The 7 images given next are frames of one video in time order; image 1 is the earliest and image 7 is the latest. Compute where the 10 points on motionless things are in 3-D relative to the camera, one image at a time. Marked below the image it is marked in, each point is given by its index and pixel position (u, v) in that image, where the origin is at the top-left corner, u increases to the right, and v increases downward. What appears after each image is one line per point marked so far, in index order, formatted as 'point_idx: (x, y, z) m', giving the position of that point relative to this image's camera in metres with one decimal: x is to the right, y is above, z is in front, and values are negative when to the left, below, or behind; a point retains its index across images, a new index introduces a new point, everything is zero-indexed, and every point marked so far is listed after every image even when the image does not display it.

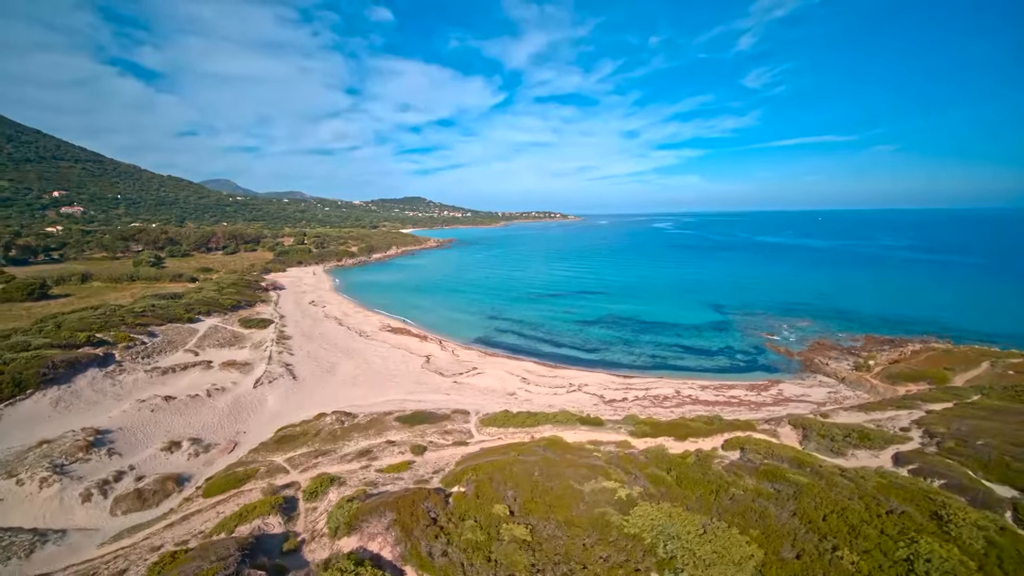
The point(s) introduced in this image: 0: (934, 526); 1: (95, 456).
0: (+9.8, -5.5, +10.7) m
1: (-15.9, -6.4, +17.6) m
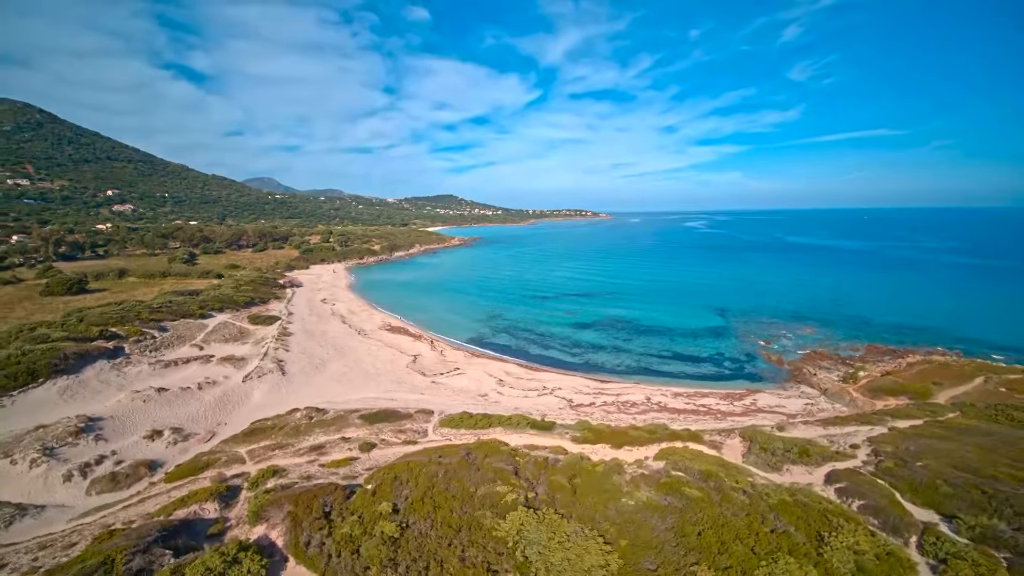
0: (+6.9, -6.1, +10.8) m
1: (-18.3, -6.5, +19.5) m
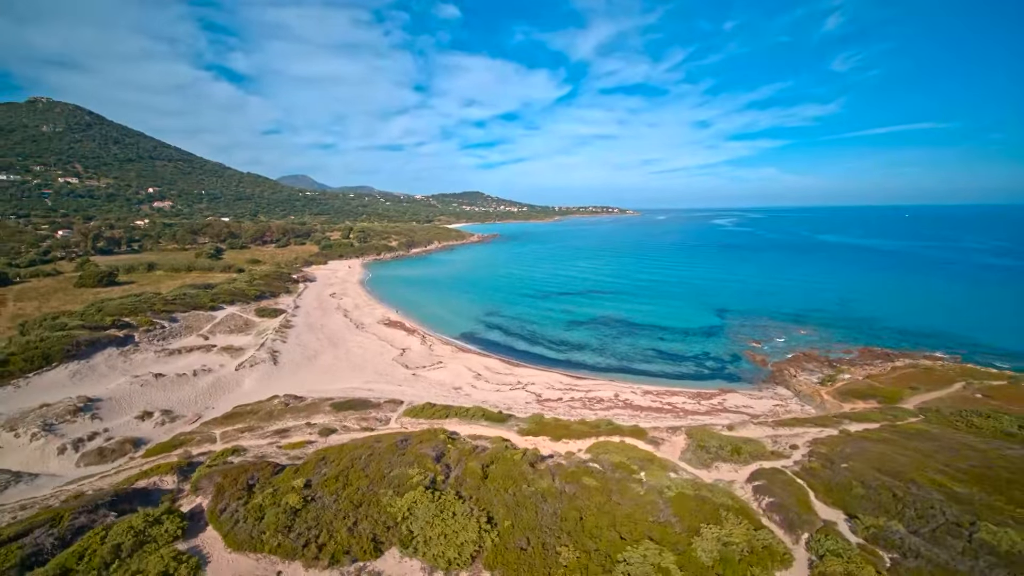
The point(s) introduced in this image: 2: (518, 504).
0: (+4.2, -6.1, +11.5) m
1: (-20.4, -6.2, +21.7) m
2: (+0.1, -5.8, +12.4) m
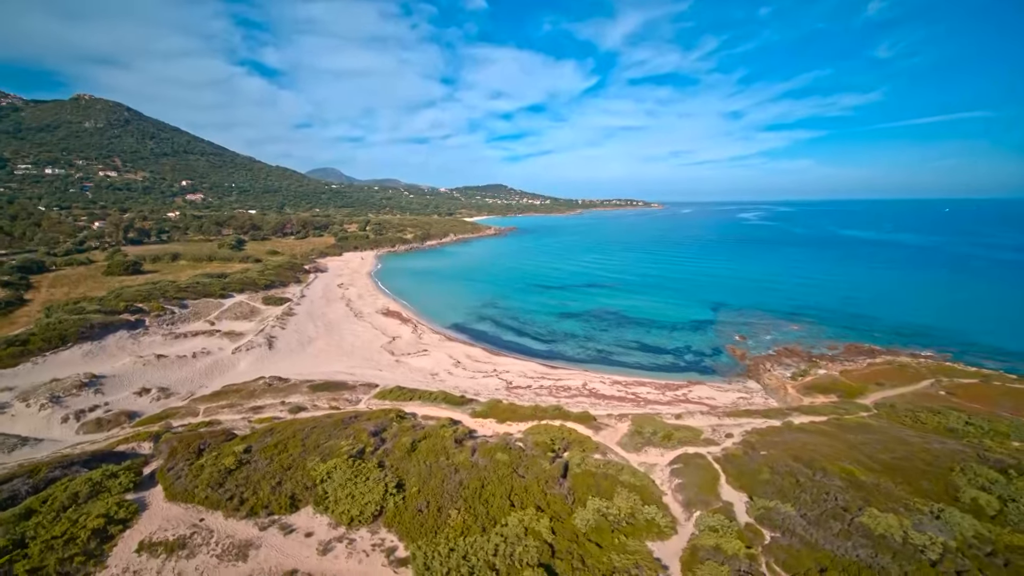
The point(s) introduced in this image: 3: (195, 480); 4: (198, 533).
0: (+1.5, -5.9, +12.6) m
1: (-22.5, -5.5, +24.1) m
2: (-2.5, -5.5, +13.7) m
3: (-8.9, -5.4, +12.9) m
4: (-7.7, -5.9, +11.1) m
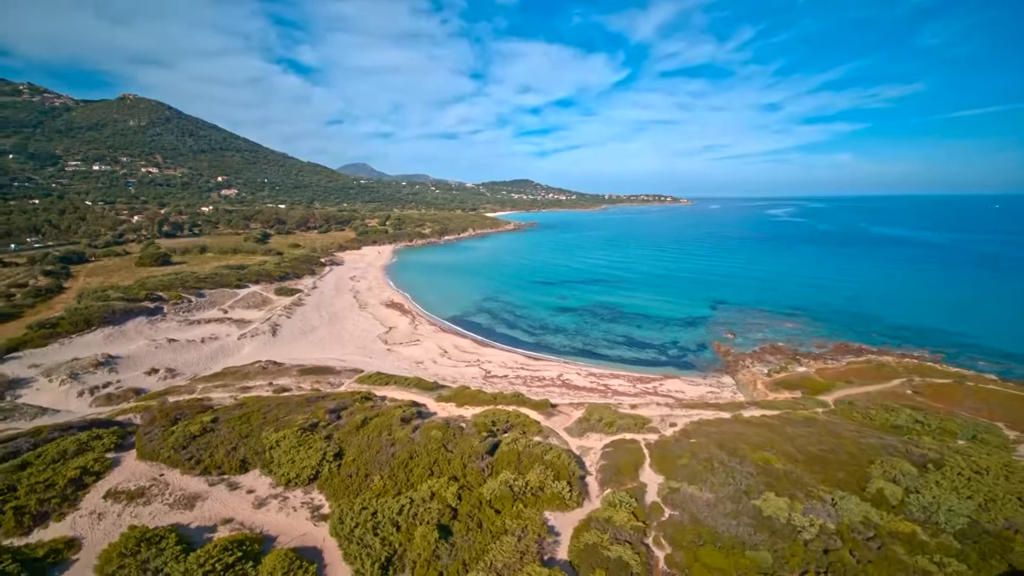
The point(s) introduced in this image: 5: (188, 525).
0: (-0.9, -5.7, +13.9) m
1: (-24.1, -4.8, +26.9) m
2: (-4.8, -5.2, +15.3) m
3: (-11.2, -5.0, +14.8) m
4: (-10.1, -5.6, +13.0) m
5: (-8.3, -6.0, +11.7) m
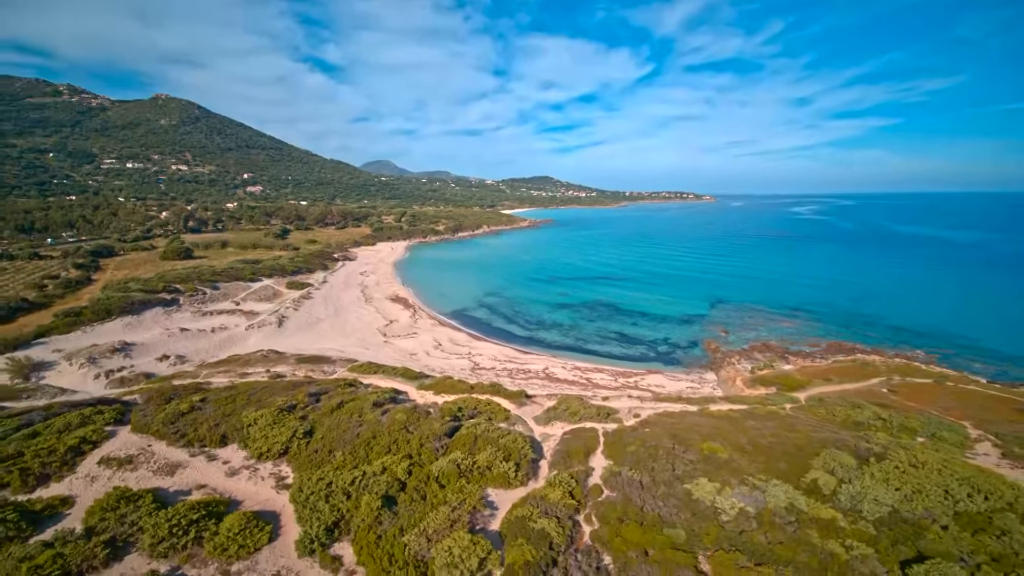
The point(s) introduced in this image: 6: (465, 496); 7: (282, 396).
0: (-2.5, -5.5, +15.1) m
1: (-25.1, -4.3, +29.1) m
2: (-6.3, -5.0, +16.7) m
3: (-12.8, -4.7, +16.5) m
4: (-11.8, -5.3, +14.6) m
5: (-10.0, -5.8, +13.3) m
6: (-1.4, -6.0, +13.3) m
7: (-9.4, -4.5, +19.0) m
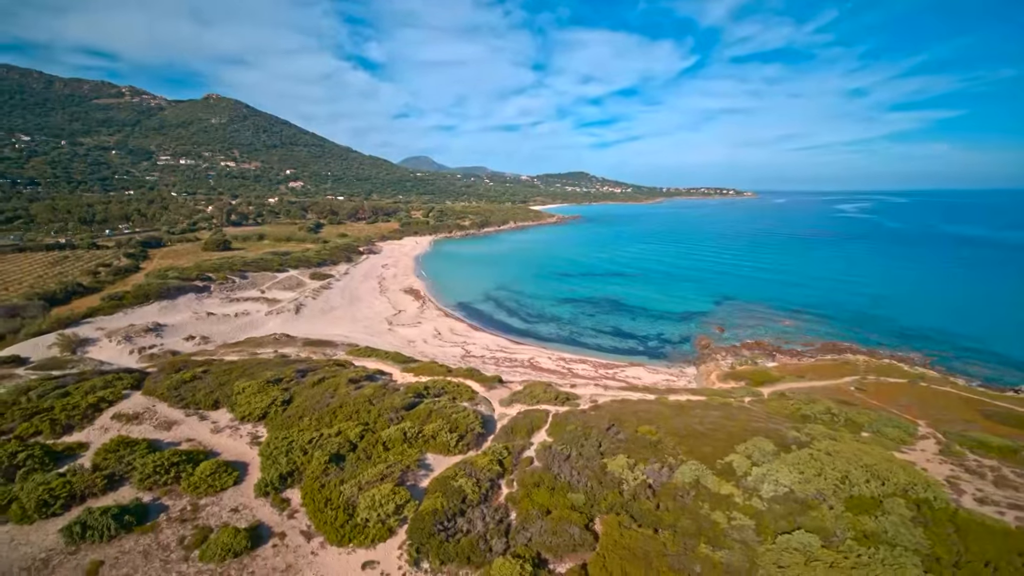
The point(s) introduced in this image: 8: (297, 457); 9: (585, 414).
0: (-4.5, -5.1, +17.2) m
1: (-26.0, -3.3, +32.9) m
2: (-8.3, -4.5, +19.1) m
3: (-14.7, -4.1, +19.4) m
4: (-13.8, -4.8, +17.5) m
5: (-12.2, -5.3, +16.0) m
6: (-3.6, -5.7, +15.3) m
7: (-11.2, -3.9, +21.6) m
8: (-7.0, -5.5, +15.0) m
9: (+3.4, -5.5, +19.8) m
